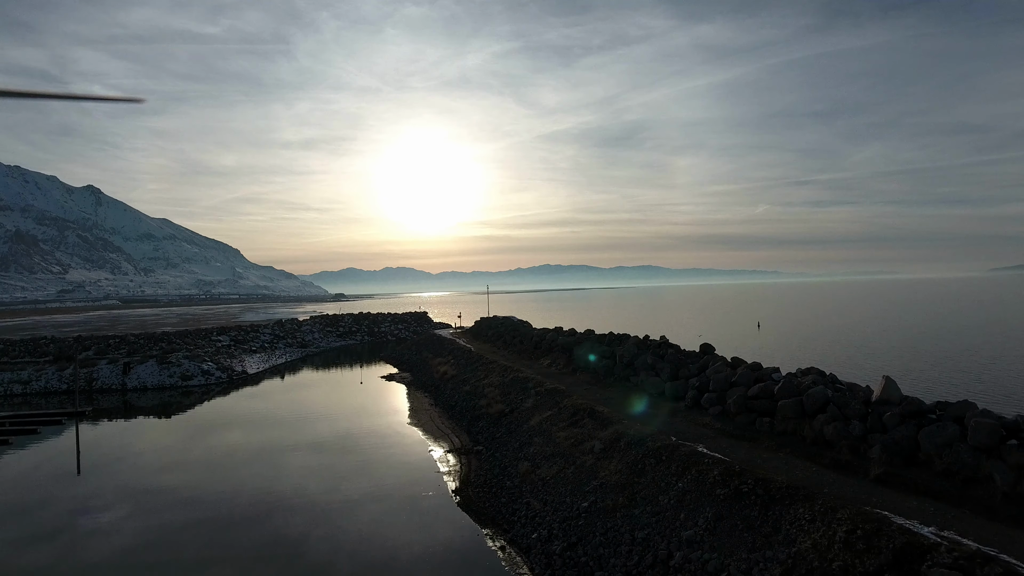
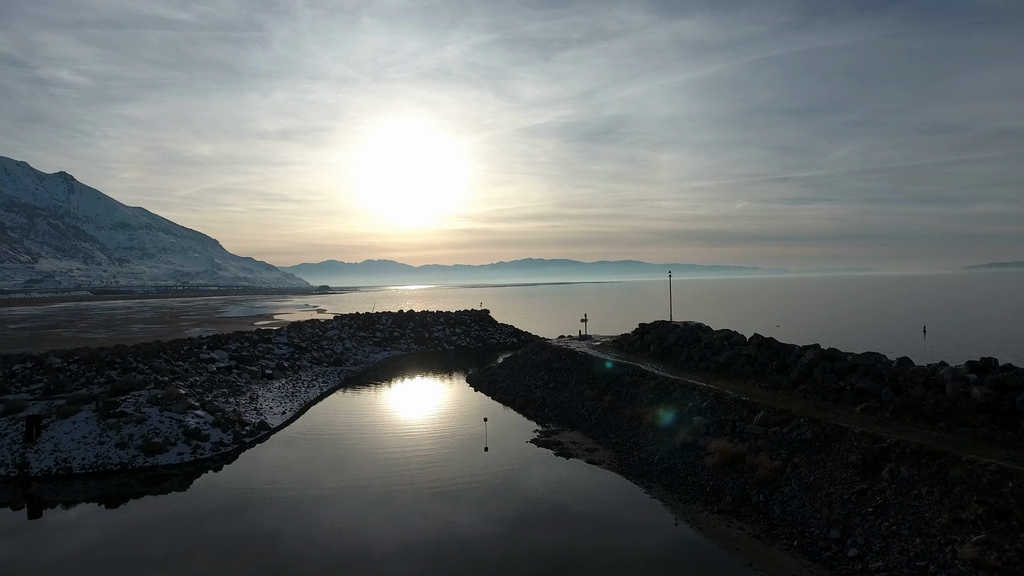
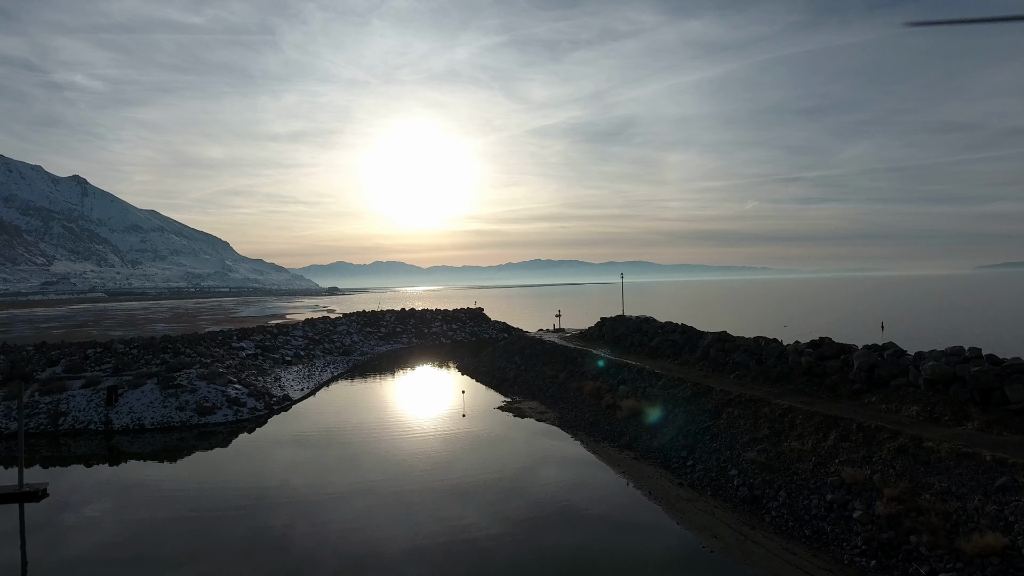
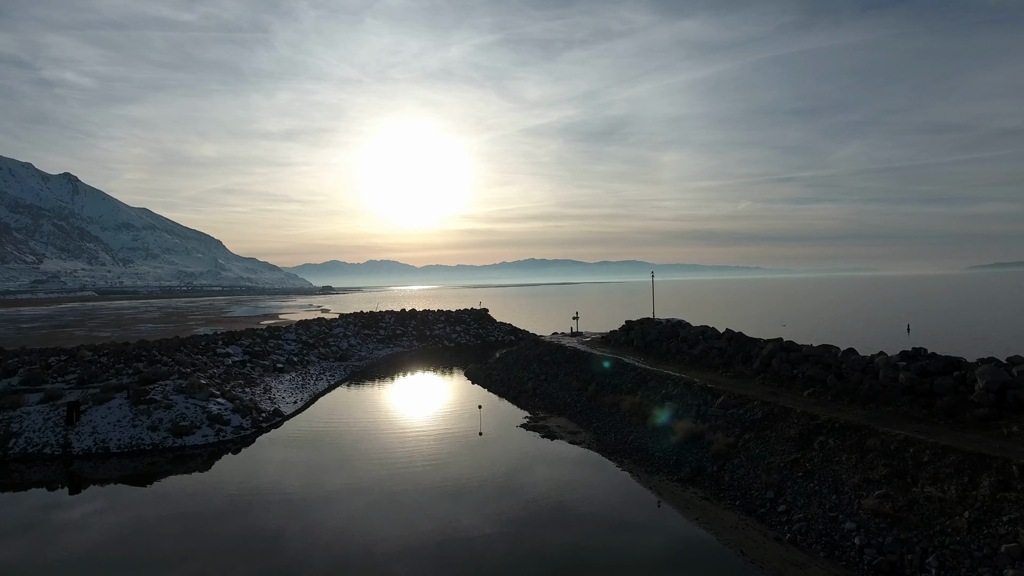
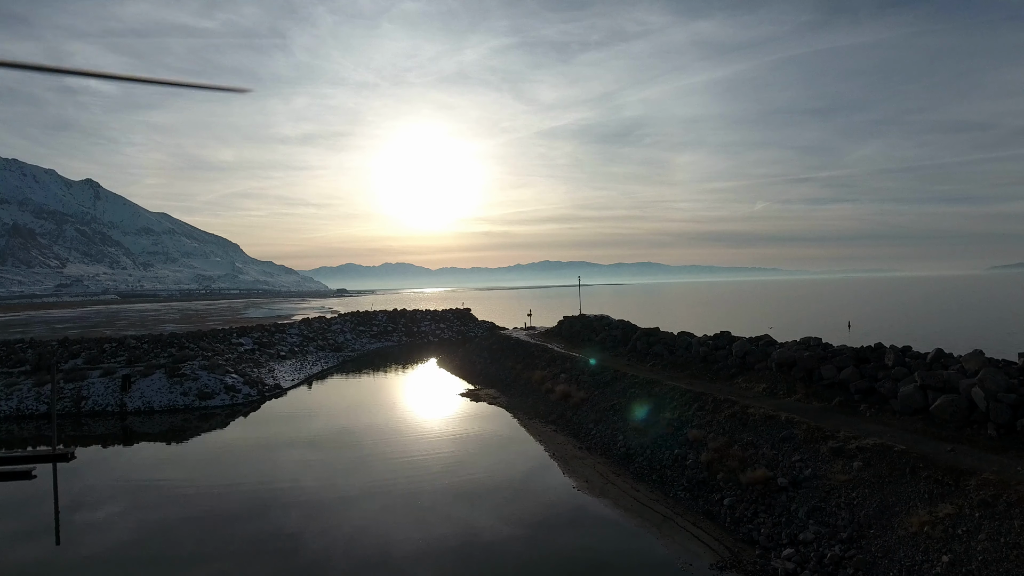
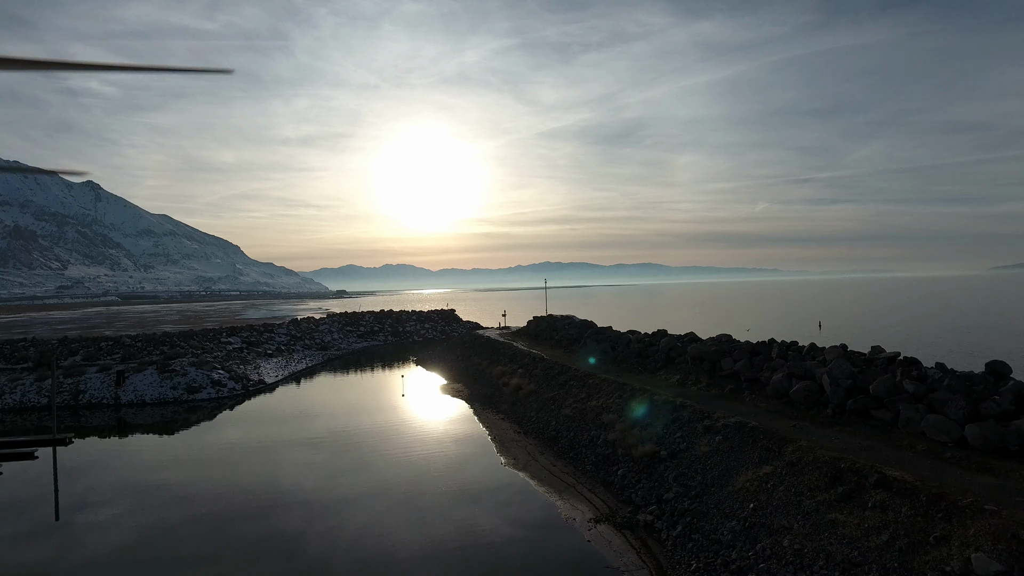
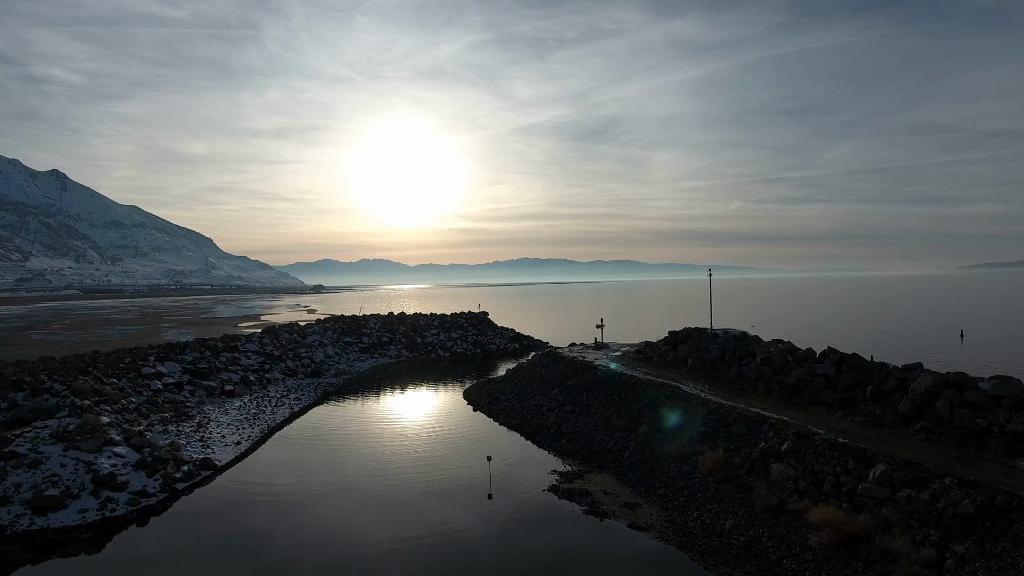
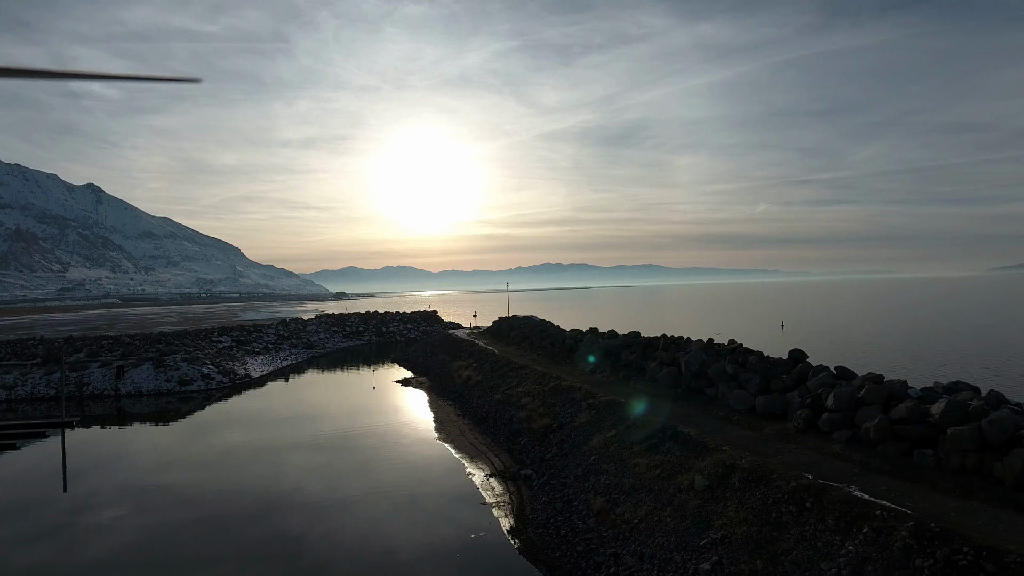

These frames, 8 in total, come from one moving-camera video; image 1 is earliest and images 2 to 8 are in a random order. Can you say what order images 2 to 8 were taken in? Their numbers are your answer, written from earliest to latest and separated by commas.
8, 6, 5, 3, 4, 2, 7
